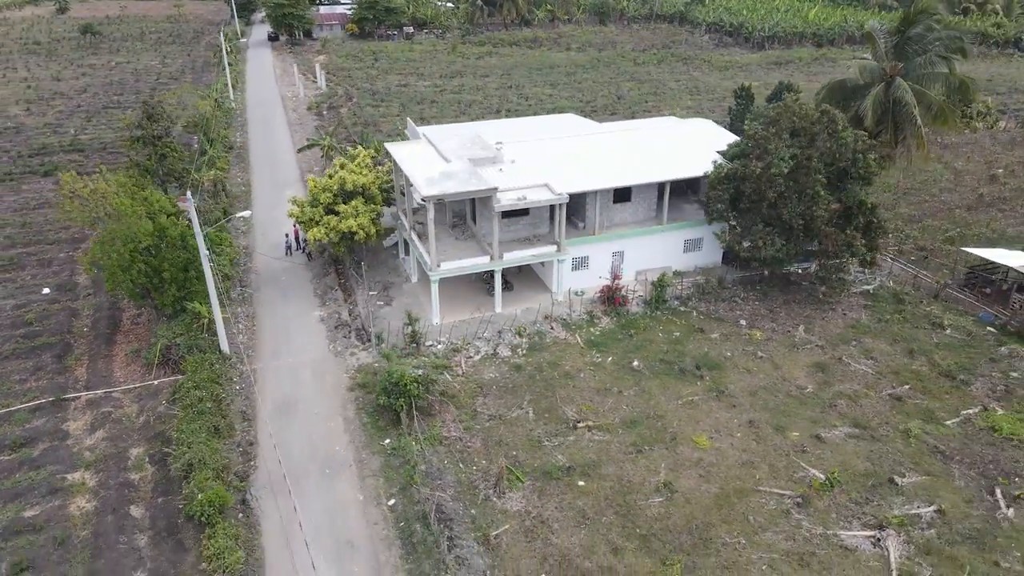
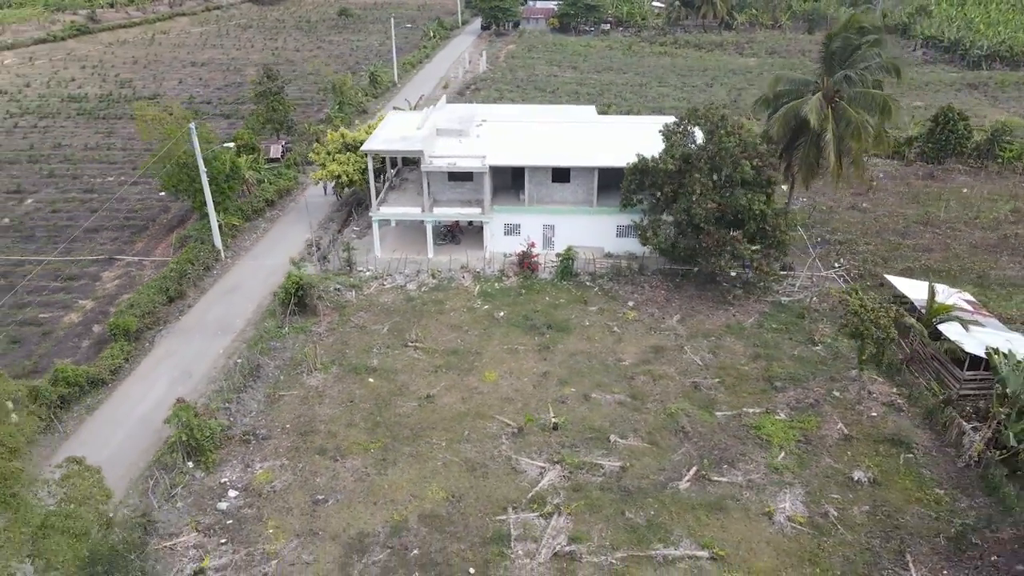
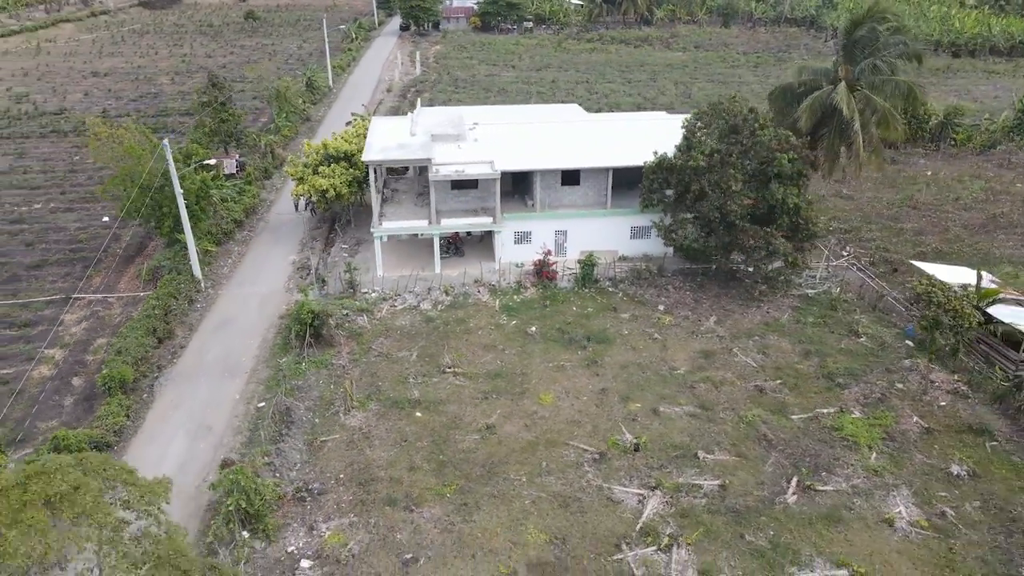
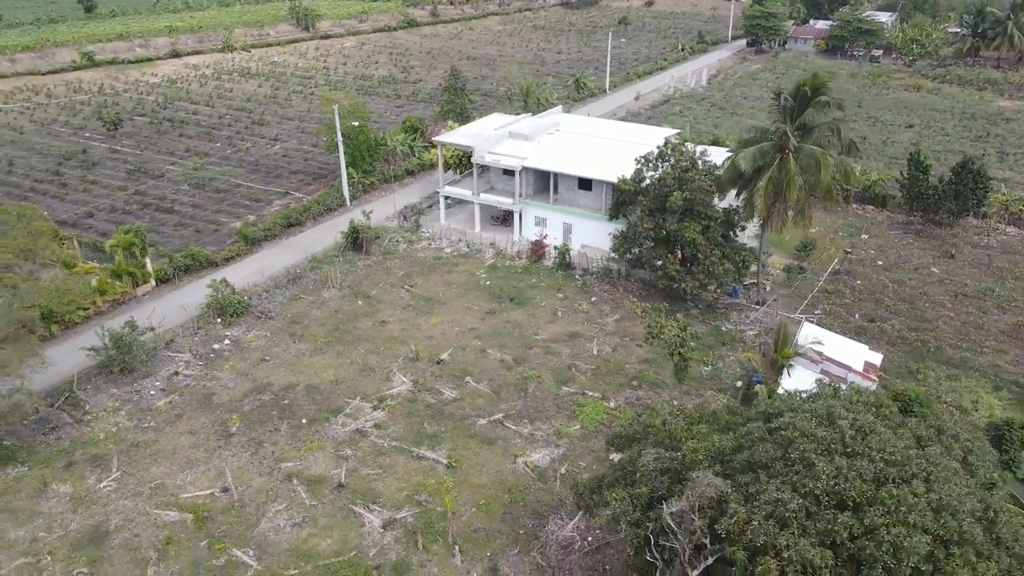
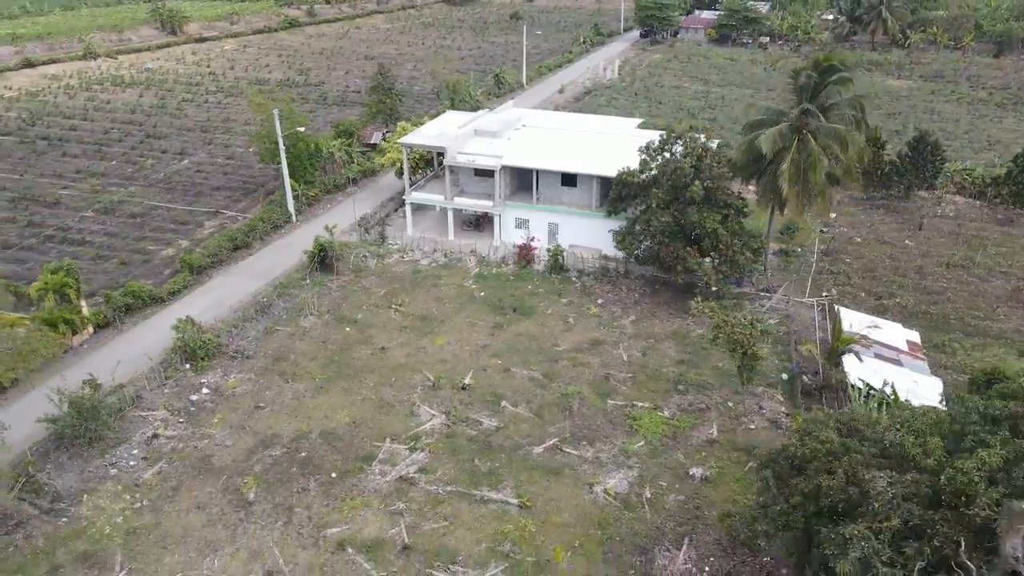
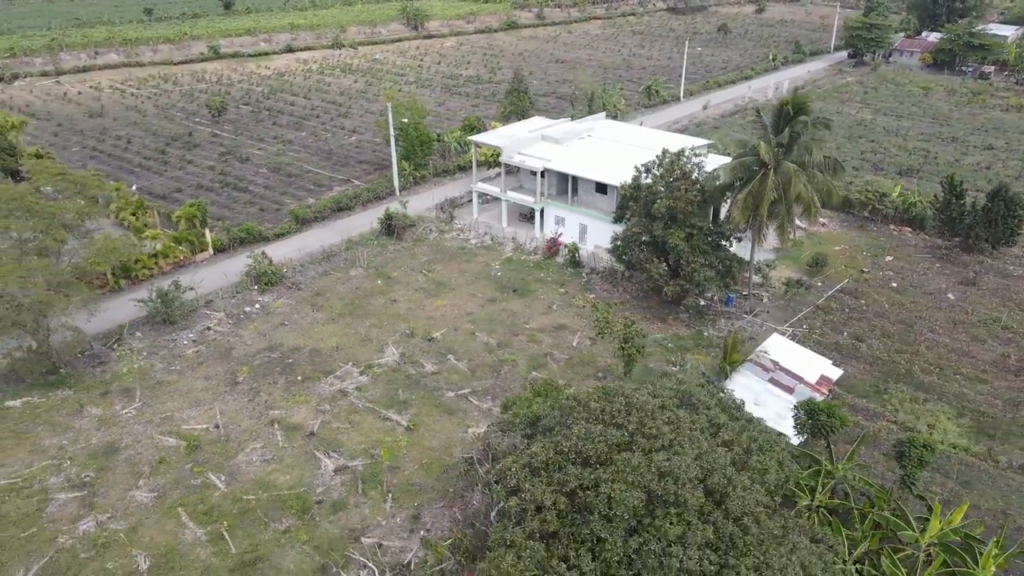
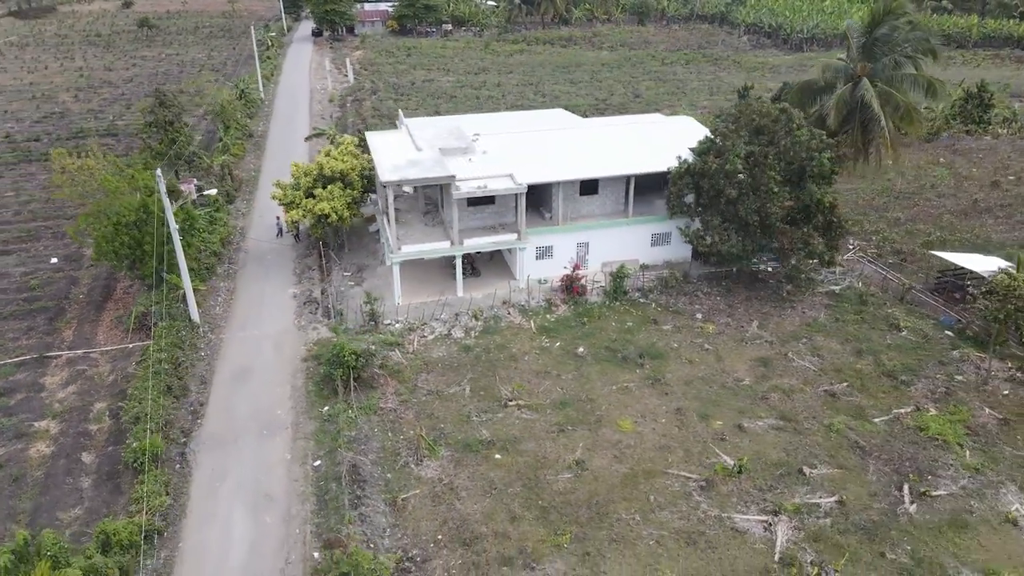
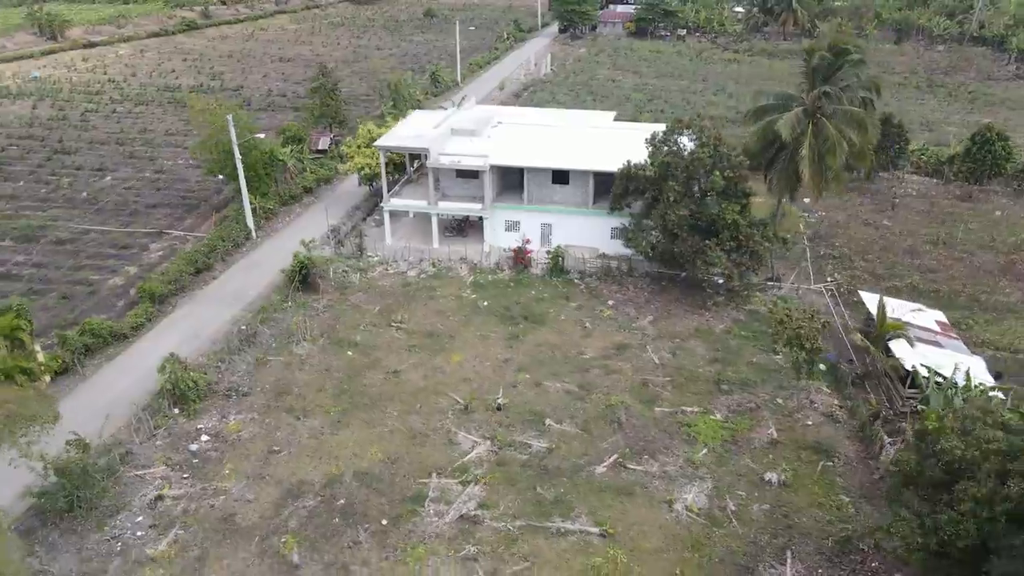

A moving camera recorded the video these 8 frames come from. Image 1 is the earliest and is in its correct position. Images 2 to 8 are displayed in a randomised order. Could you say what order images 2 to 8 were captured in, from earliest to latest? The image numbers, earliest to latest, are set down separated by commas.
7, 3, 2, 8, 5, 4, 6
